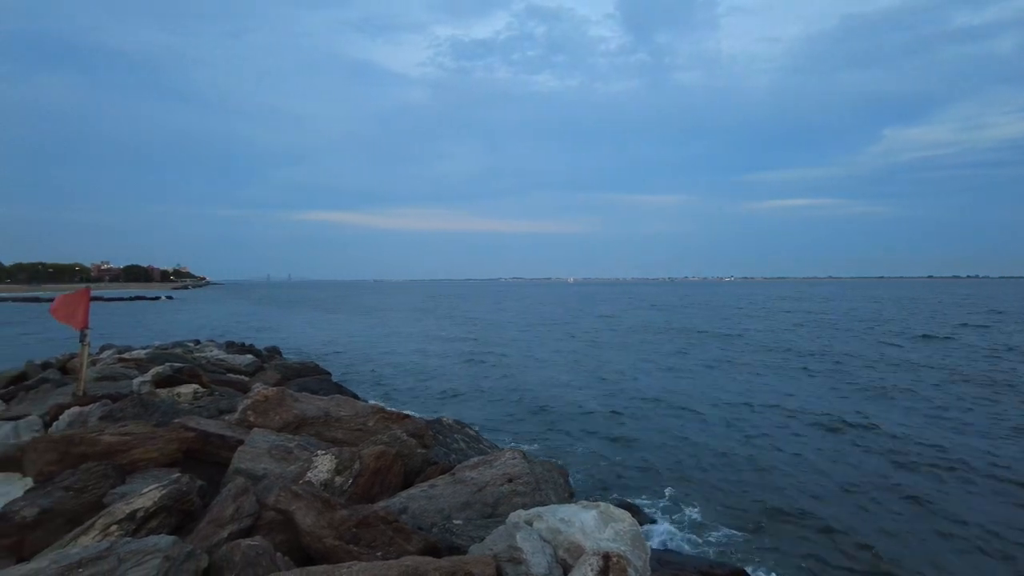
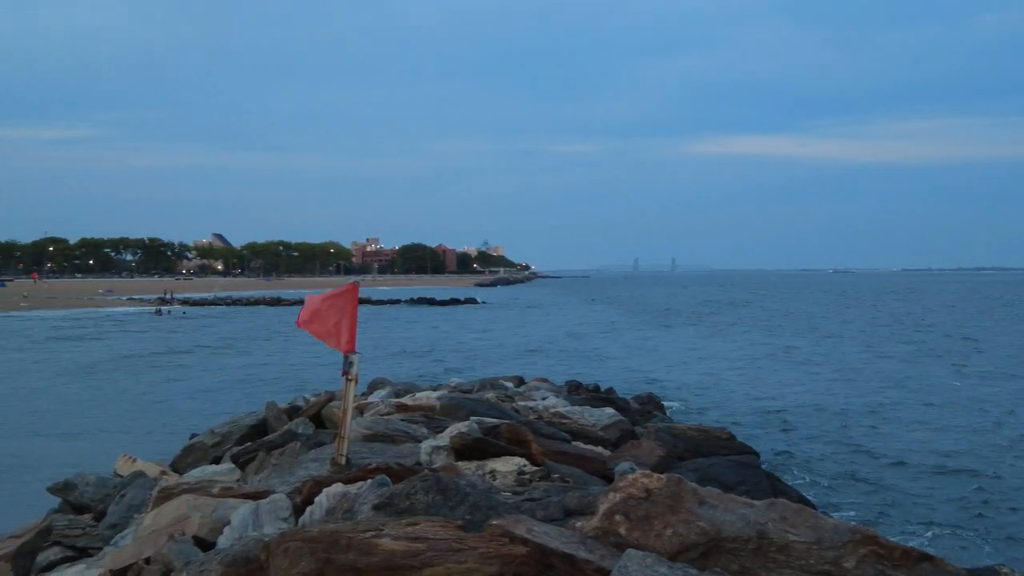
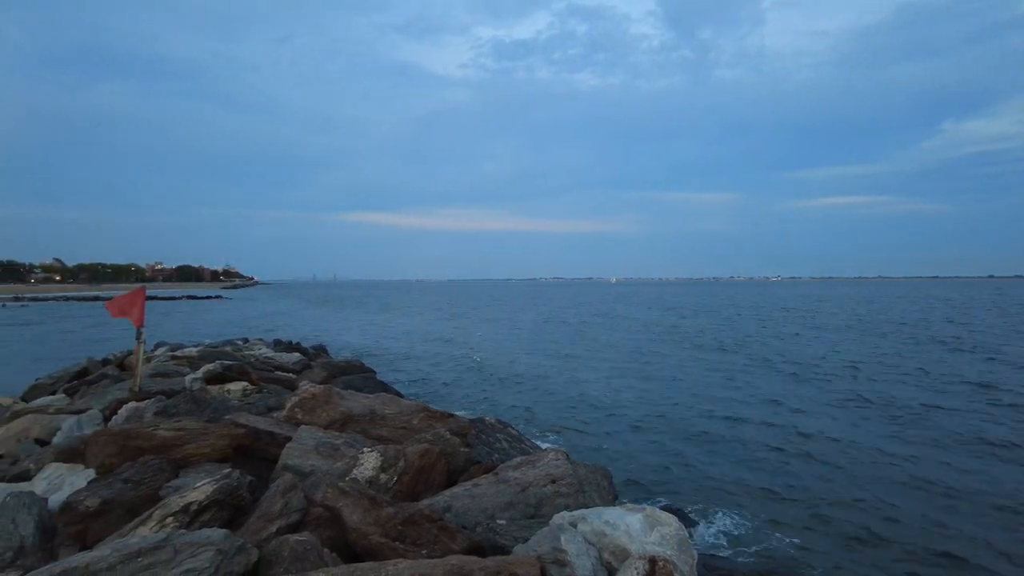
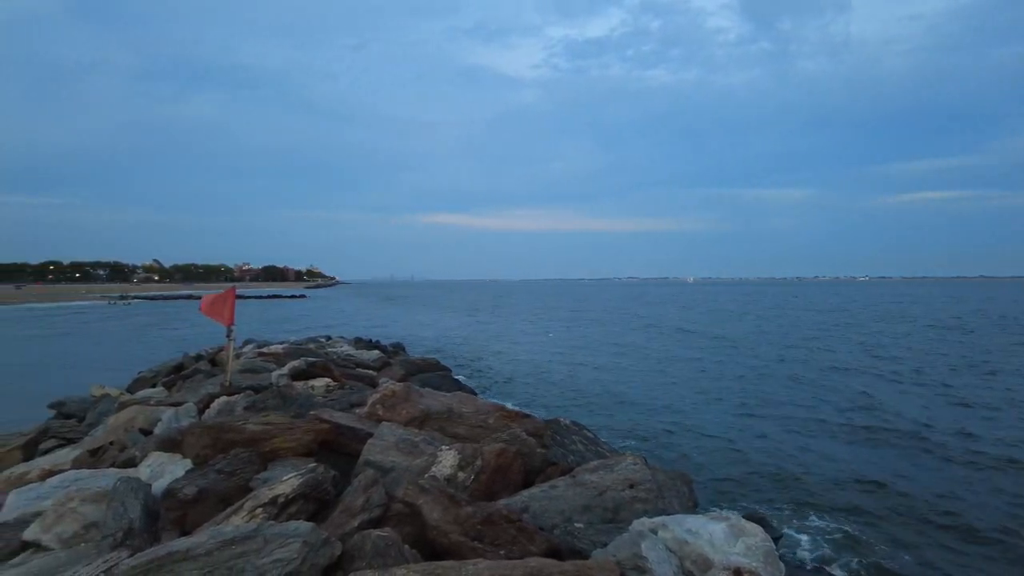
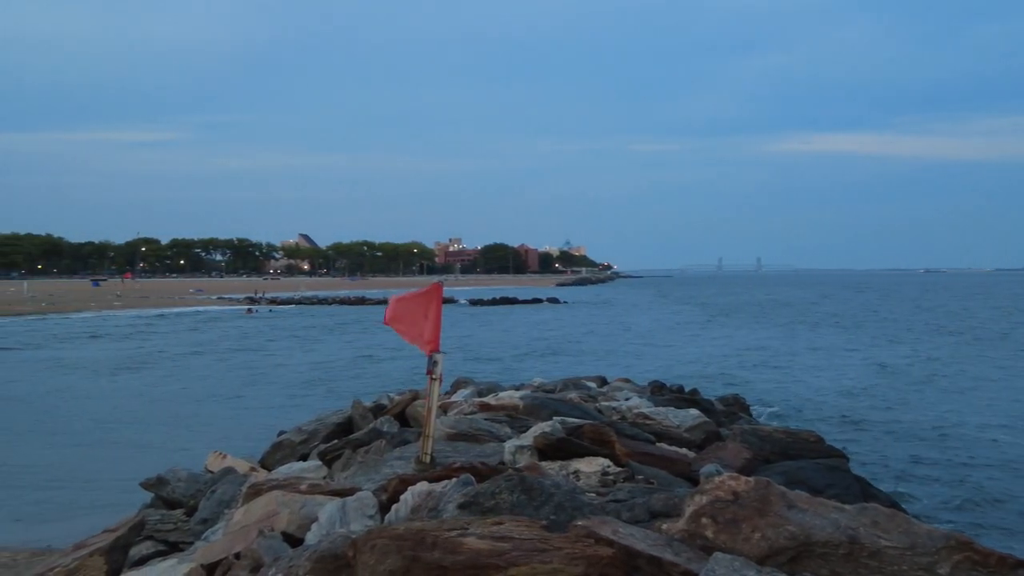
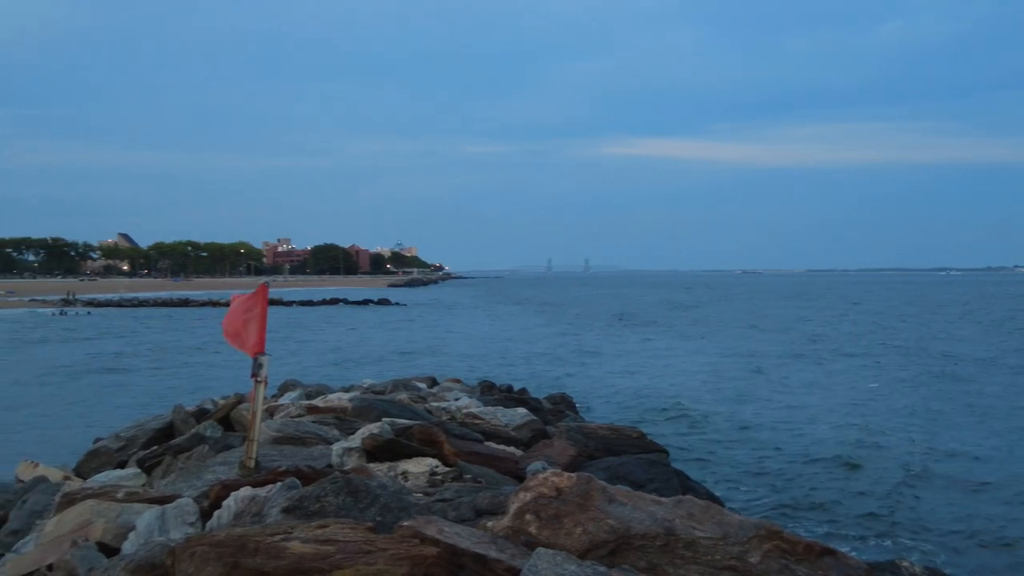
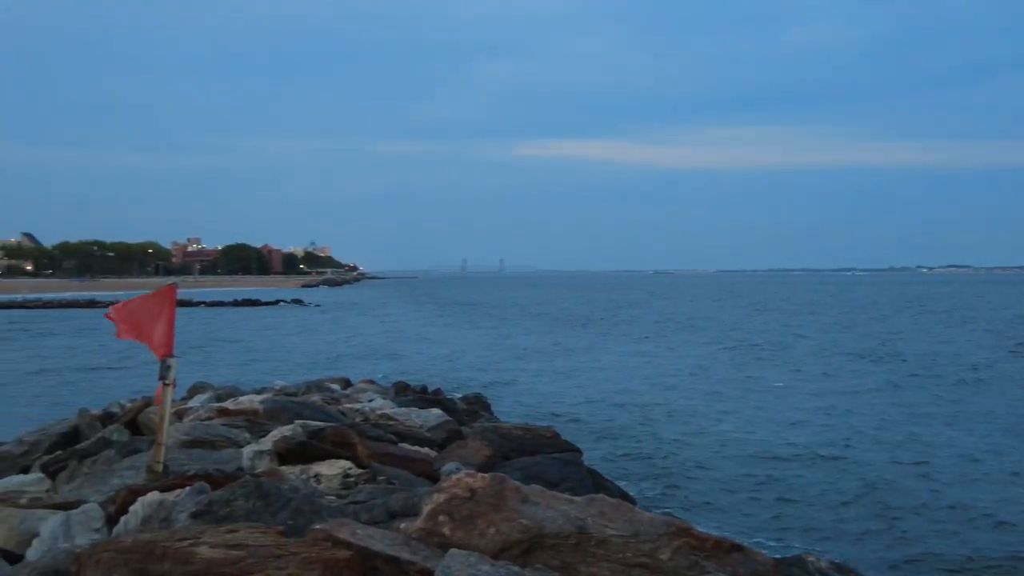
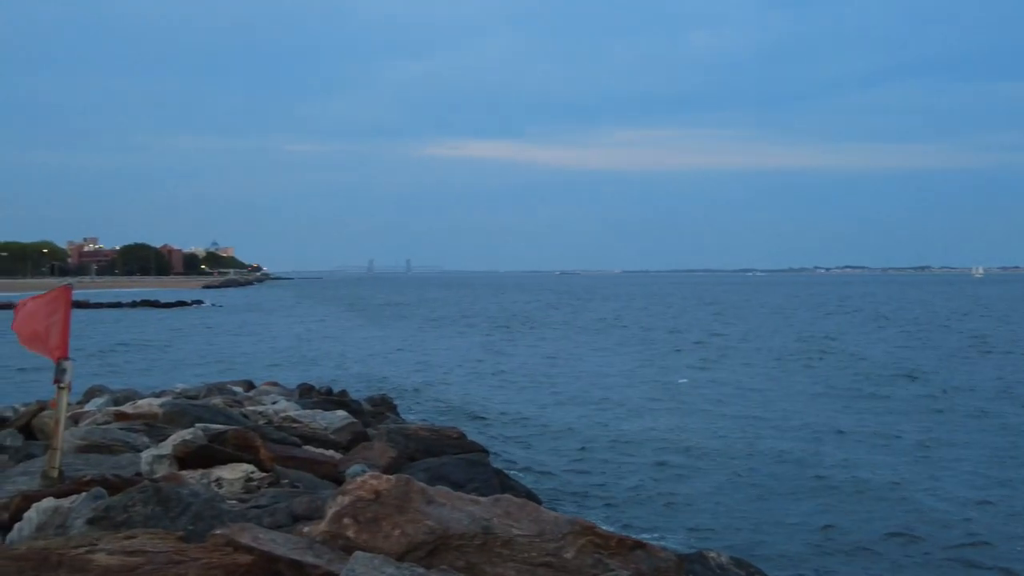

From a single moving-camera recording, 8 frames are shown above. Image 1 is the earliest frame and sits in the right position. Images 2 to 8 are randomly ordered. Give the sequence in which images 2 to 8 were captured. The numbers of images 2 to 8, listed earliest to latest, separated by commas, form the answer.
3, 4, 8, 7, 6, 2, 5
